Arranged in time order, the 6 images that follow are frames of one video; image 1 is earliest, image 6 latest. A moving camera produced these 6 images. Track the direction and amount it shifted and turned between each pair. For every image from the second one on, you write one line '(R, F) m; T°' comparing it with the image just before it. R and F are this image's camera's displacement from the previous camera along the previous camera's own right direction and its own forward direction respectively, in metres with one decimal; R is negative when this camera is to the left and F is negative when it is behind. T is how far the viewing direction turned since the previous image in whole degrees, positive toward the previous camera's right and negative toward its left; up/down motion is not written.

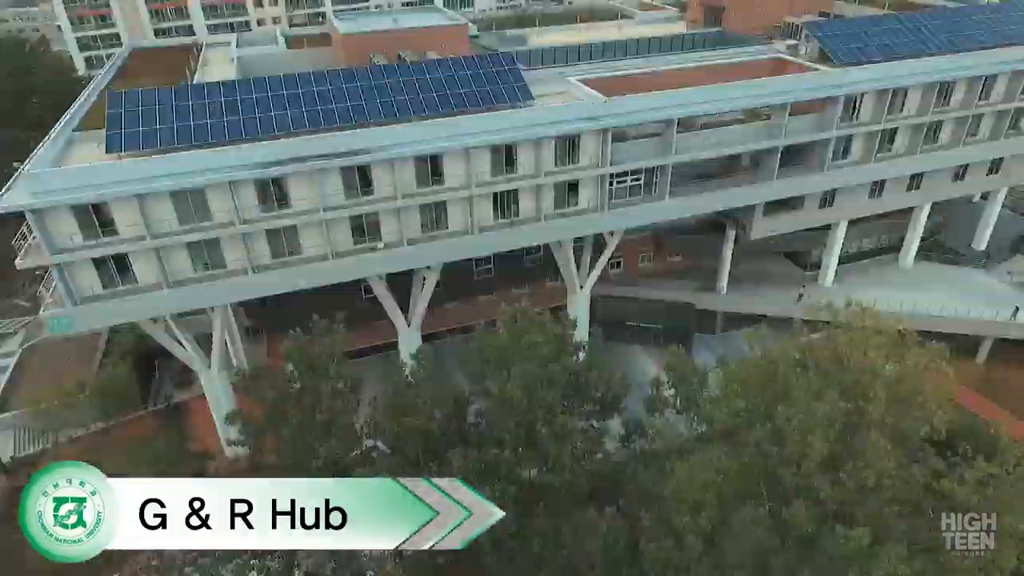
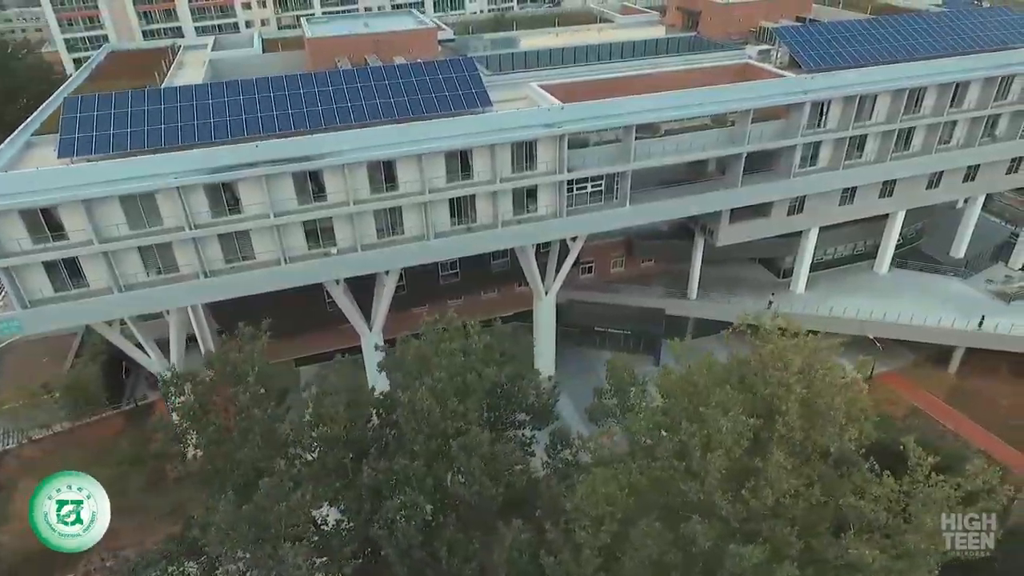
(+2.3, 0.0) m; -1°
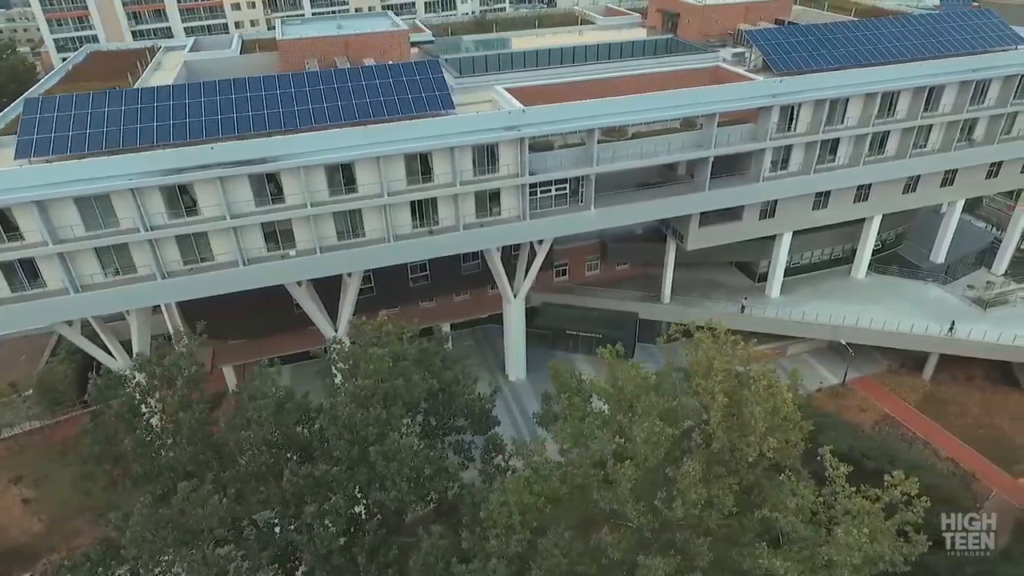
(+2.0, +0.1) m; -1°
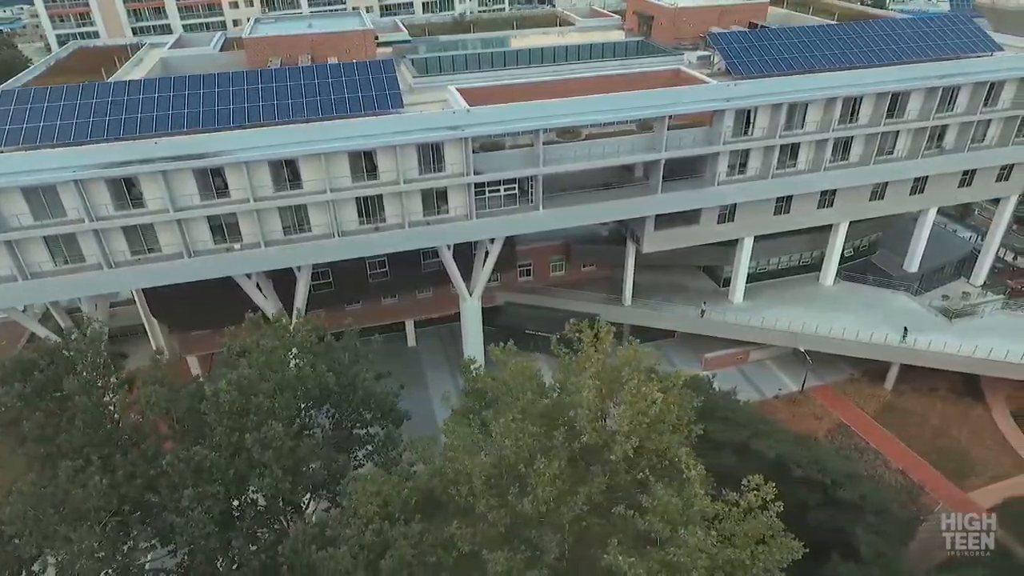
(+3.5, -0.2) m; -2°
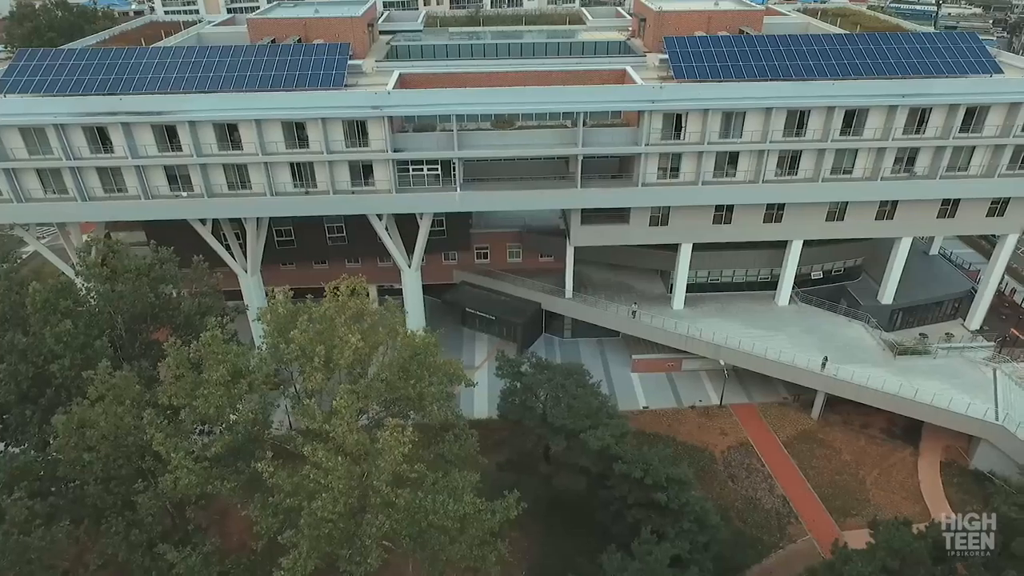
(+10.5, -0.8) m; -11°
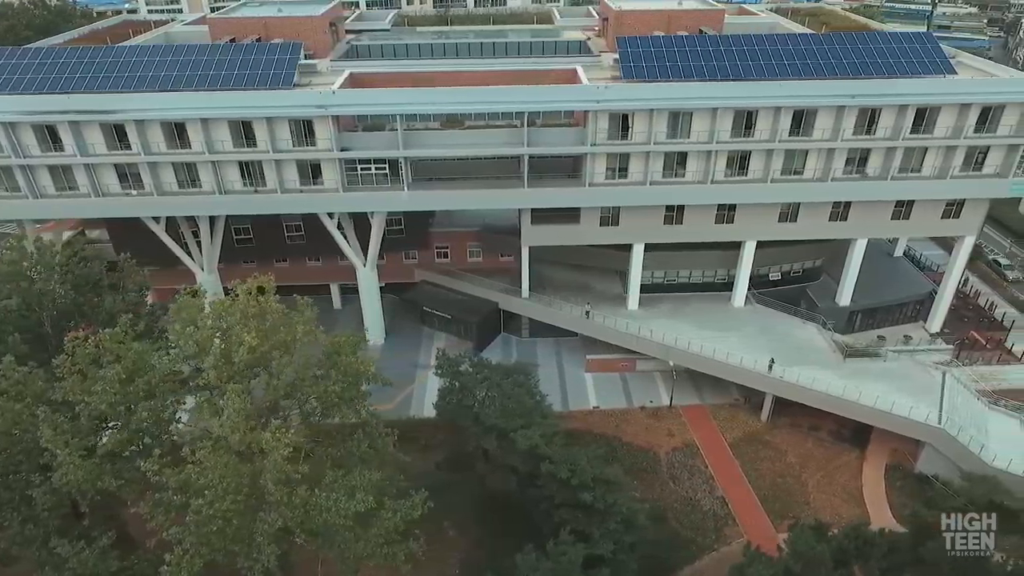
(+3.0, 0.0) m; -1°
